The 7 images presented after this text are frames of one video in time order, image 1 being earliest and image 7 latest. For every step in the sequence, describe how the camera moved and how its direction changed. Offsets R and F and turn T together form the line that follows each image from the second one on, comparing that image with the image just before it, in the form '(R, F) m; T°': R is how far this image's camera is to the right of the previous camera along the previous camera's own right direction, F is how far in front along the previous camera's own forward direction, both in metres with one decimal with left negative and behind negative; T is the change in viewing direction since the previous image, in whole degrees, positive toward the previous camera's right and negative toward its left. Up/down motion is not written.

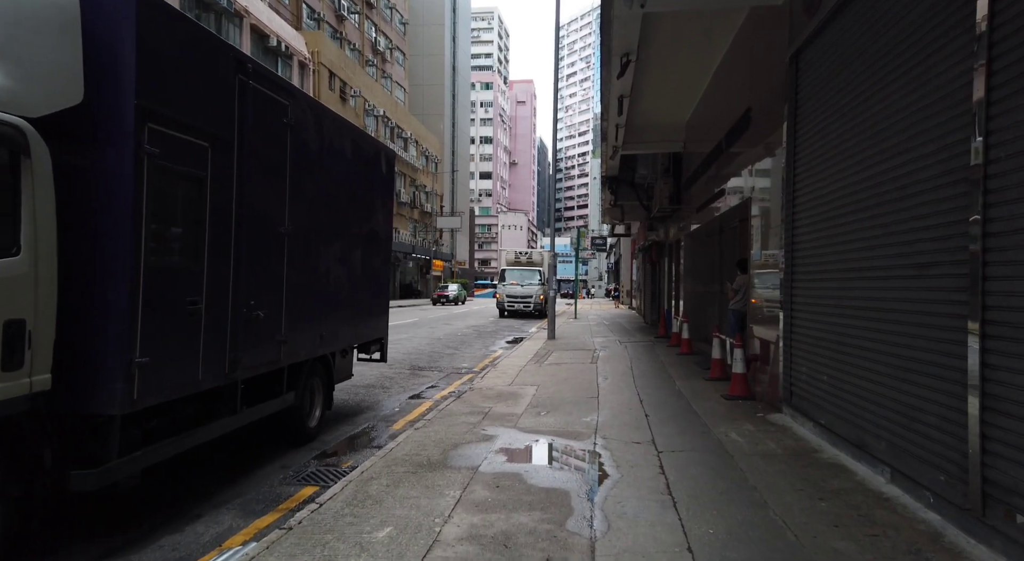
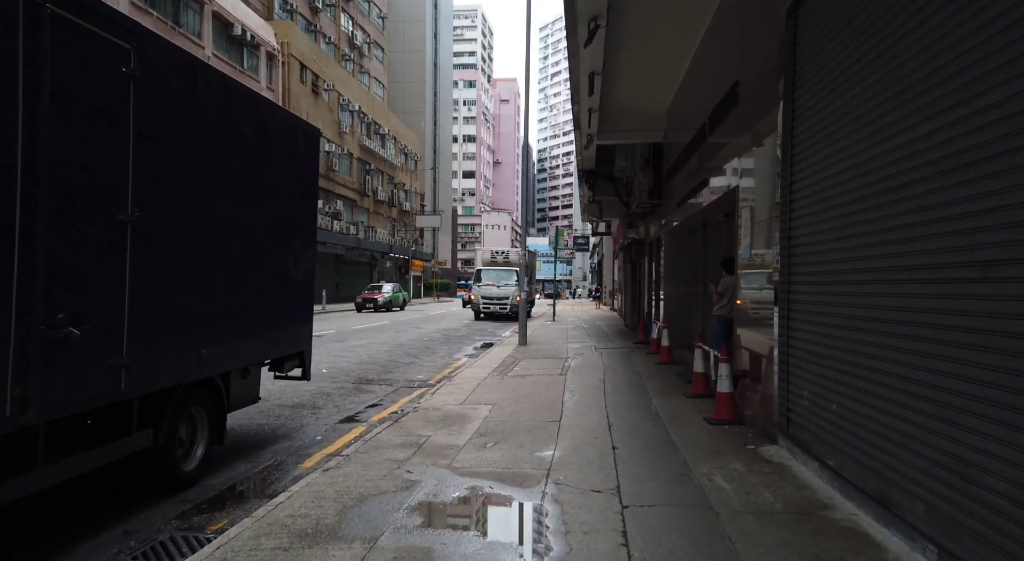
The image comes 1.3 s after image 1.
(+0.5, +1.2) m; +1°
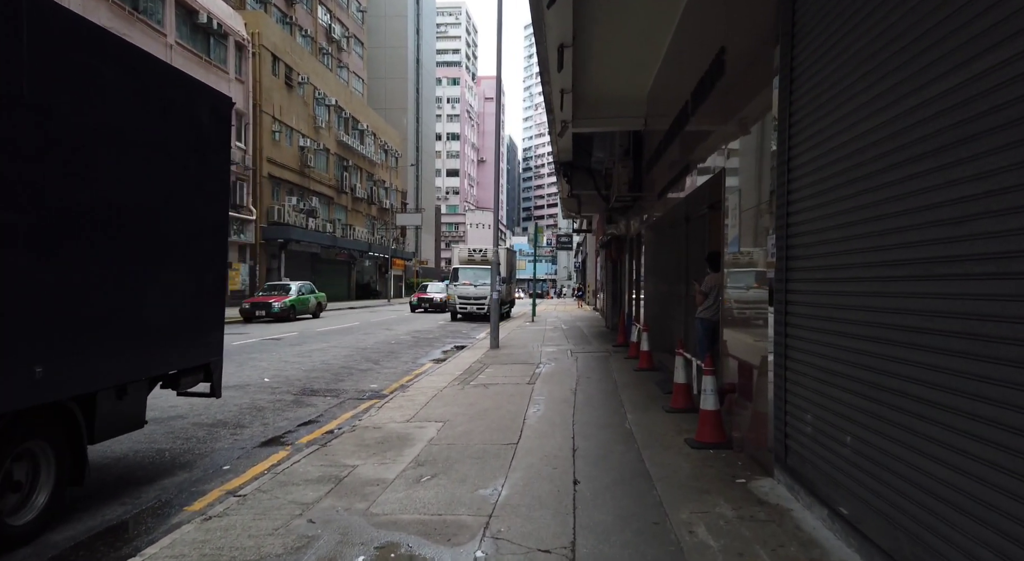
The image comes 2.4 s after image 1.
(+0.4, +1.0) m; +1°
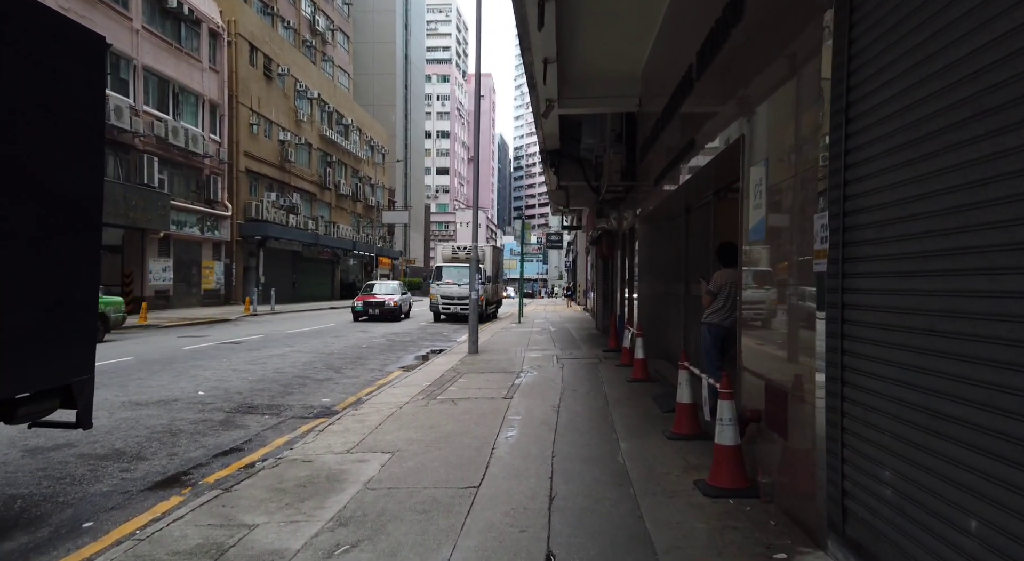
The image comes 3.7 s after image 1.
(+0.2, +1.3) m; +1°
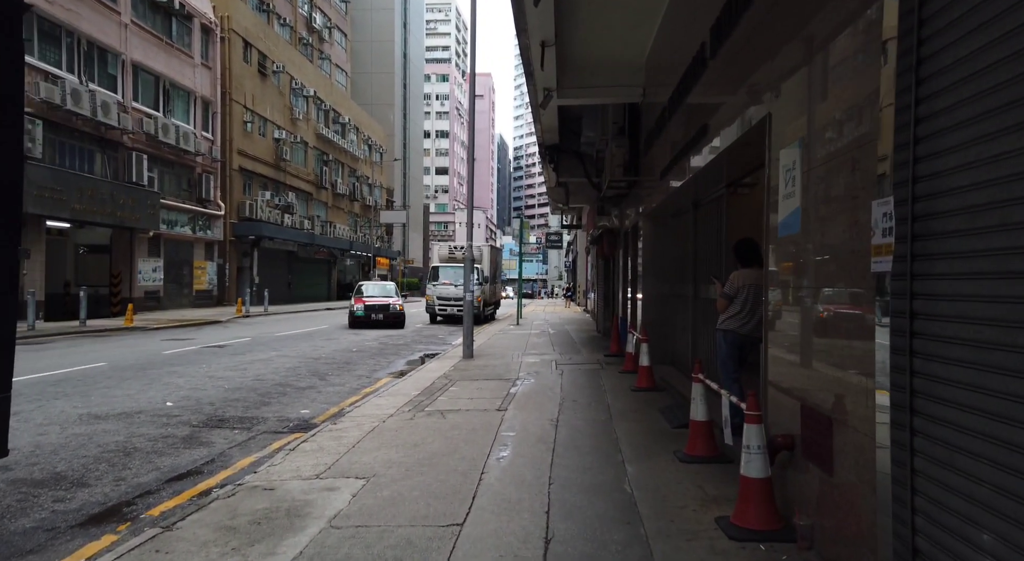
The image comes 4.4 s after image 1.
(+0.1, +0.7) m; 0°
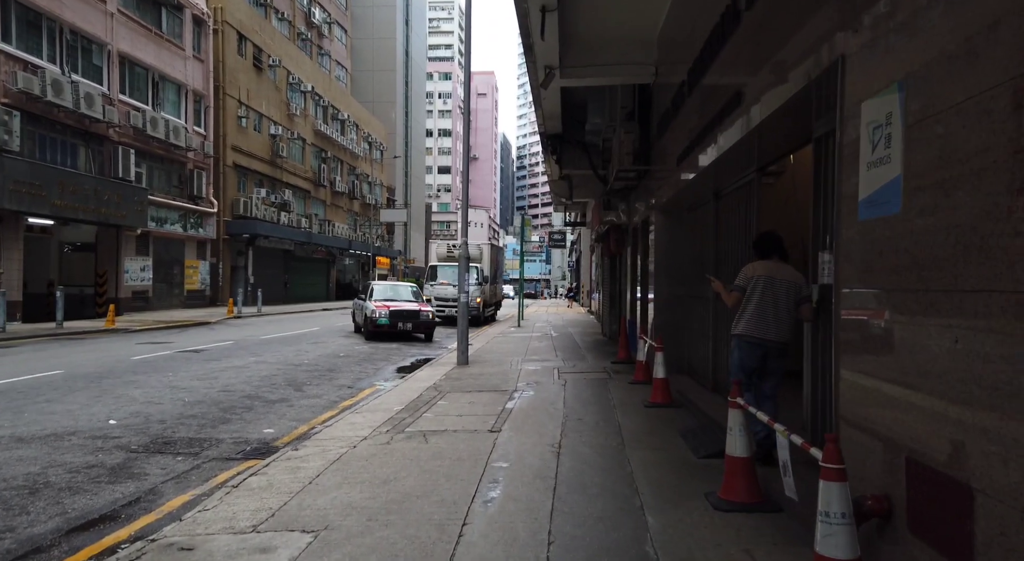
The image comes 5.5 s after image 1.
(+0.1, +1.0) m; 0°
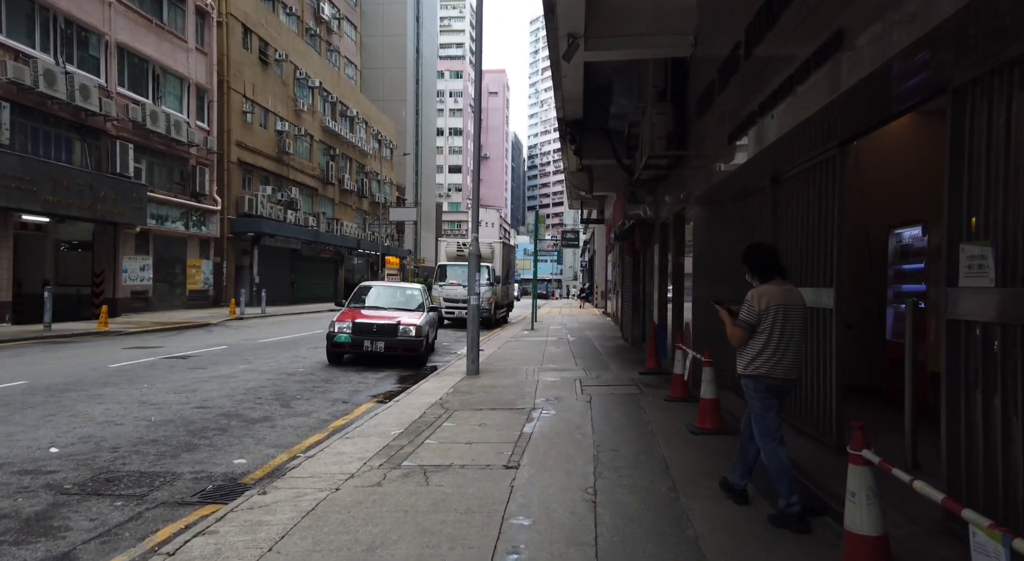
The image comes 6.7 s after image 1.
(-0.1, +1.2) m; -1°
